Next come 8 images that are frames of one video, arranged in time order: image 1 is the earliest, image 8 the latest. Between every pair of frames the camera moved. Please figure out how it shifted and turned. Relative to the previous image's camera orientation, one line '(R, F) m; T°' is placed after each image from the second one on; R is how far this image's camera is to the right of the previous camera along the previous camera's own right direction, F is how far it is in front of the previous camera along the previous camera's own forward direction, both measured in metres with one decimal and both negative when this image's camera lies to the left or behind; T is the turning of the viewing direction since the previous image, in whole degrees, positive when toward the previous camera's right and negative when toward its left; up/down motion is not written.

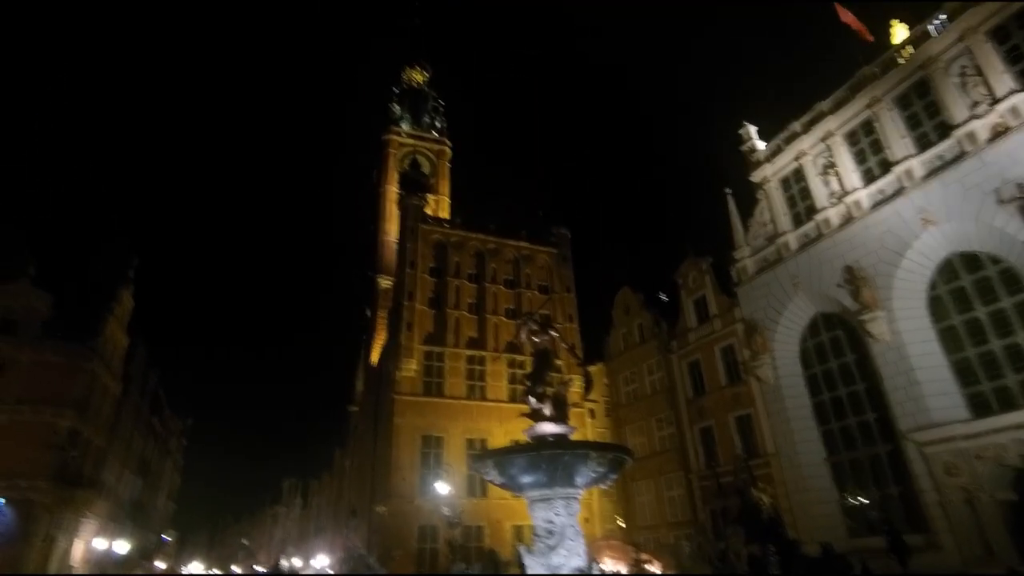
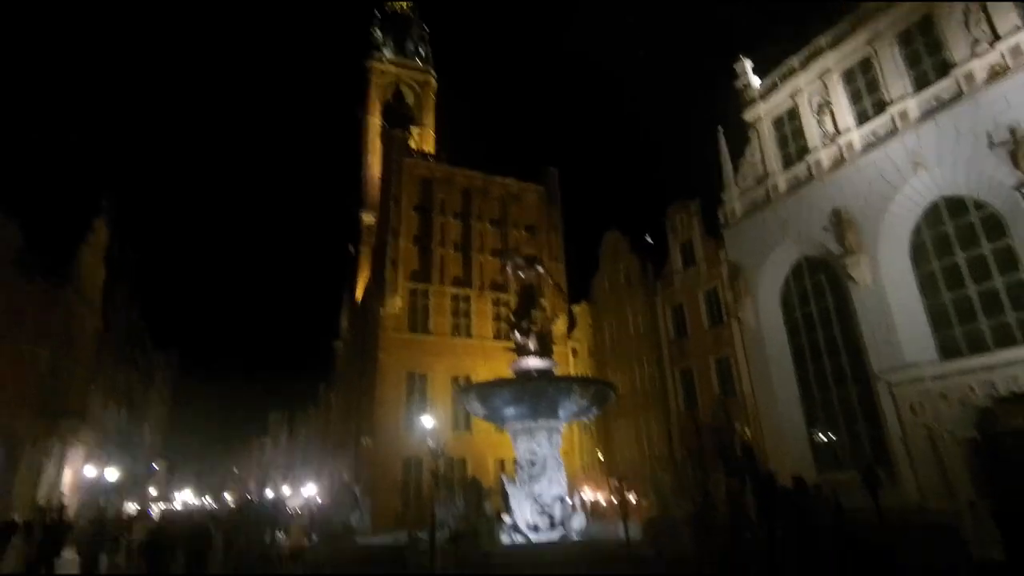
(0.0, +0.1) m; +2°
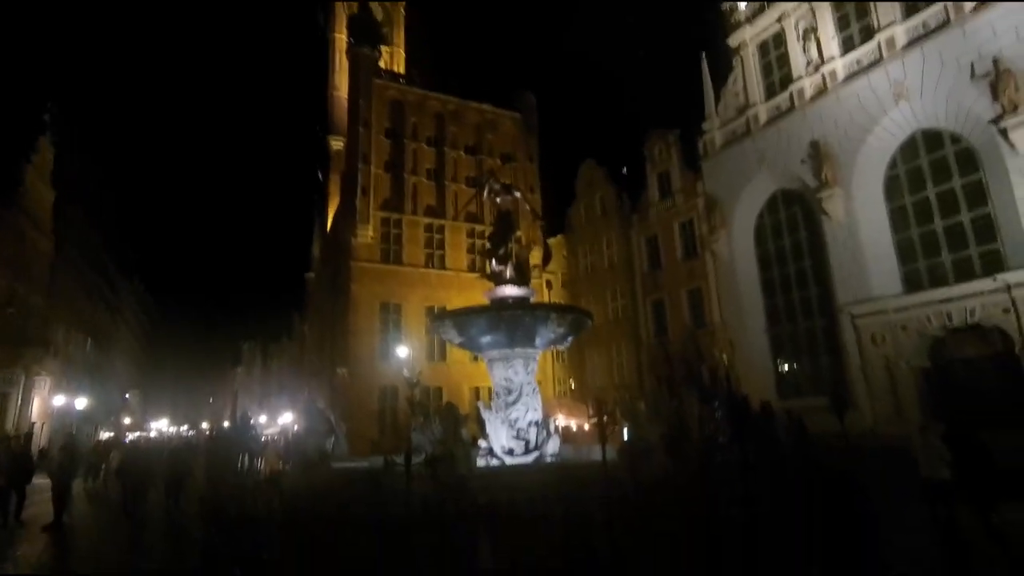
(0.0, +0.2) m; +3°
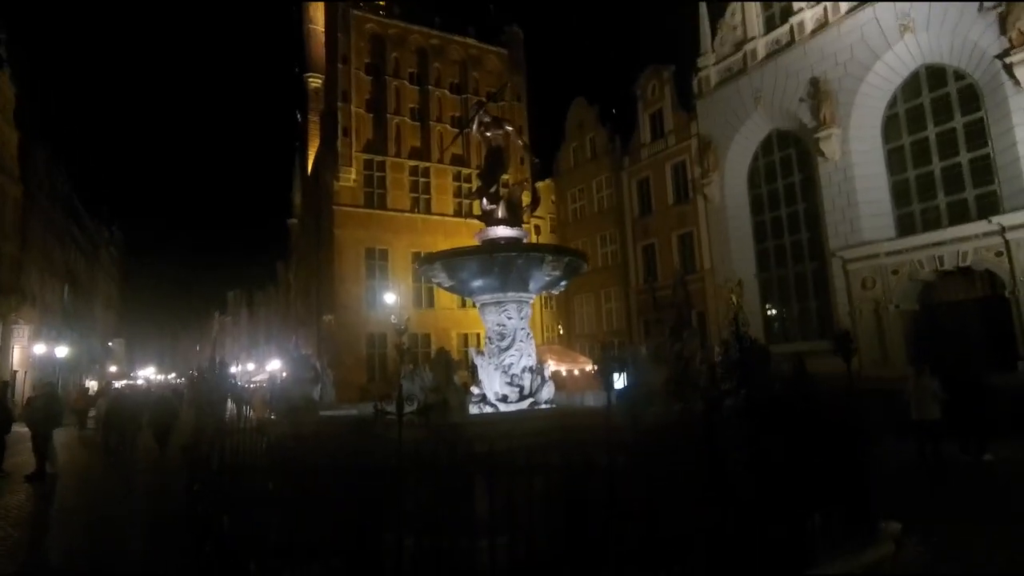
(-0.1, +0.3) m; +1°
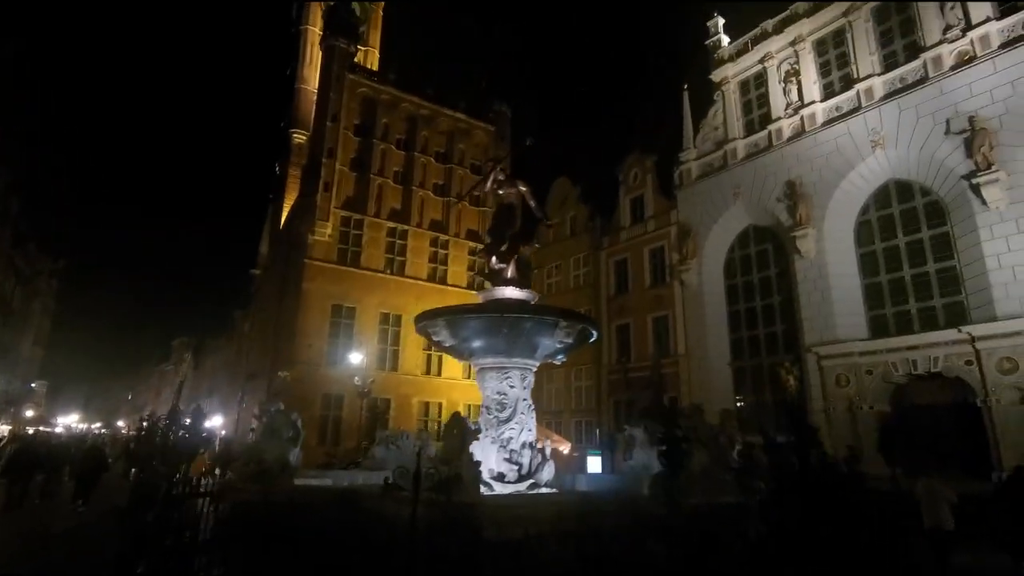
(-0.4, +0.4) m; +4°
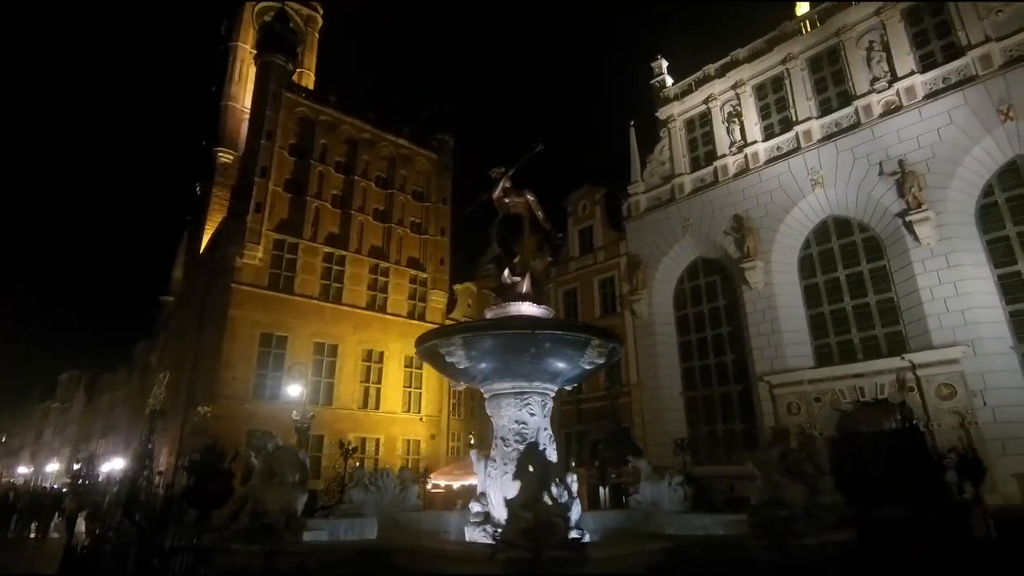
(-0.8, +0.6) m; +8°
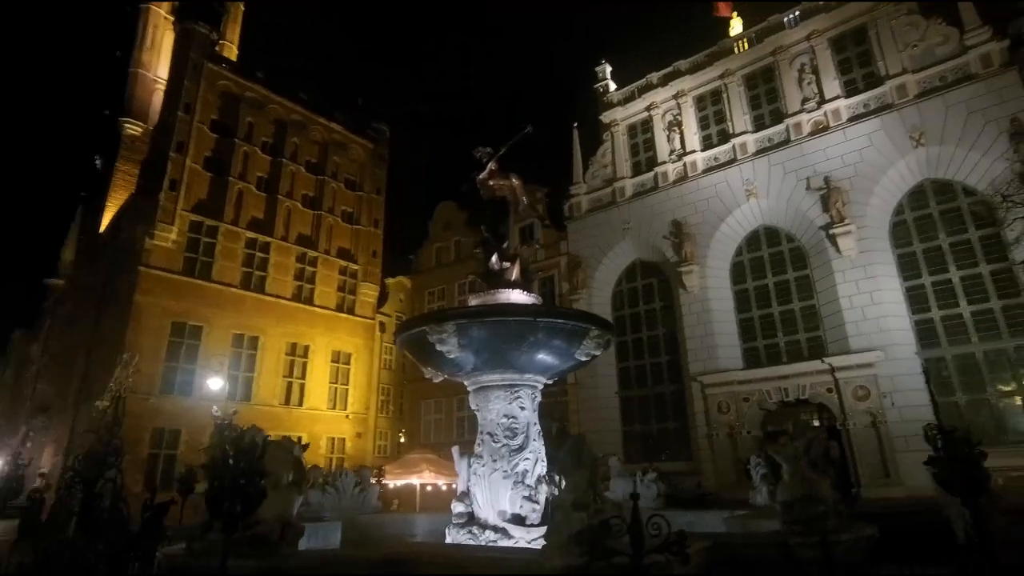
(-0.6, +0.3) m; +8°
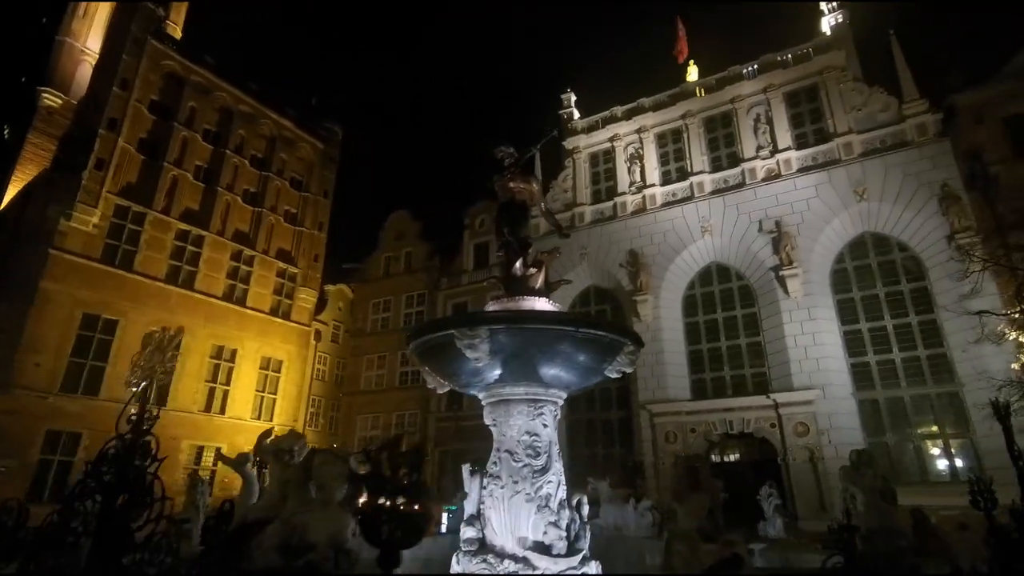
(-0.7, +0.4) m; +7°
